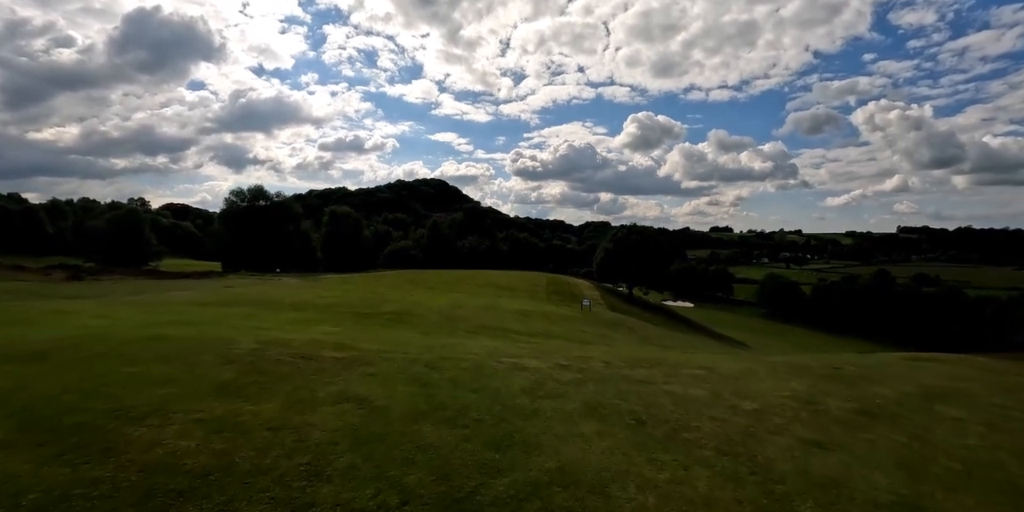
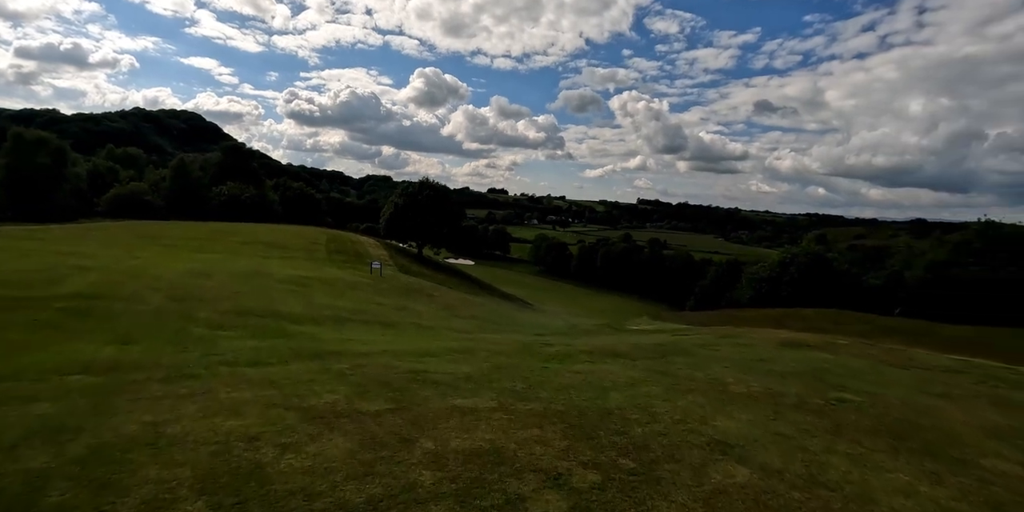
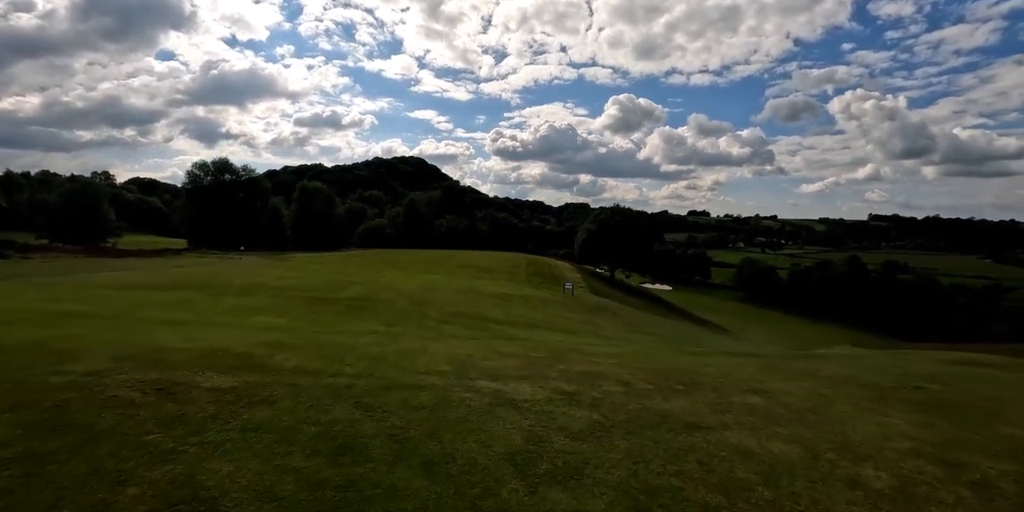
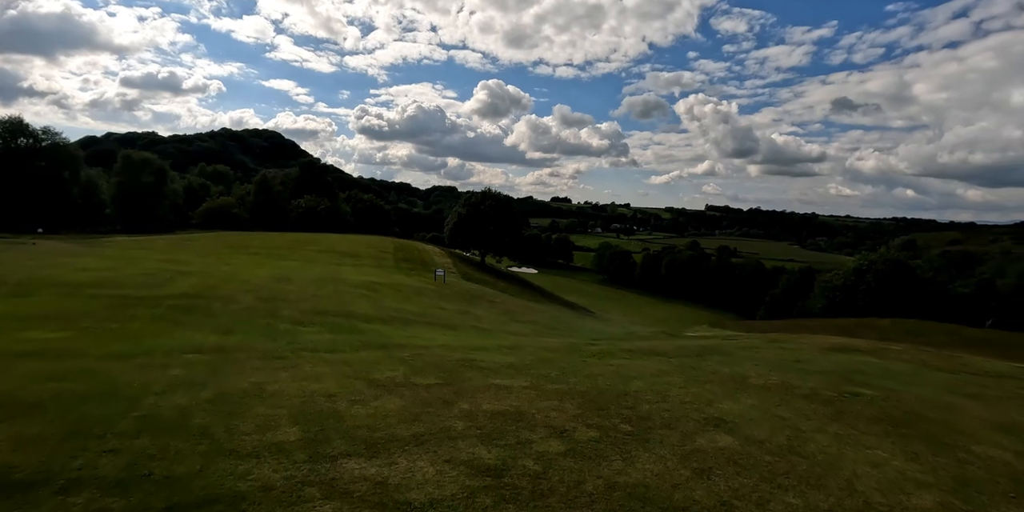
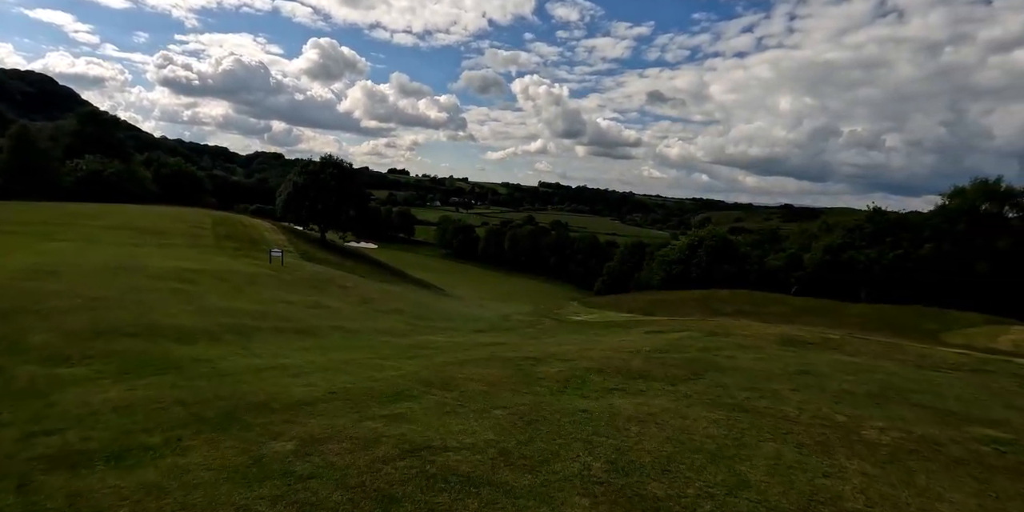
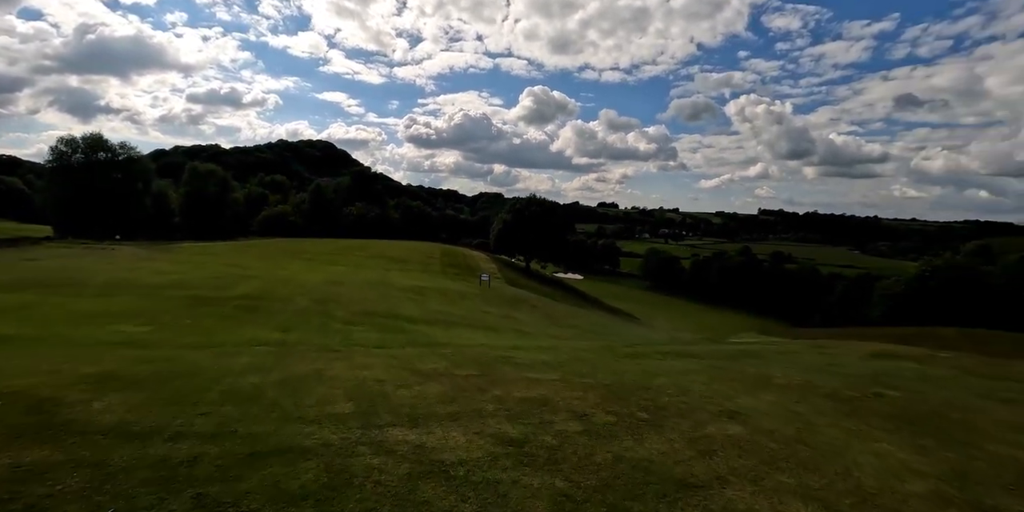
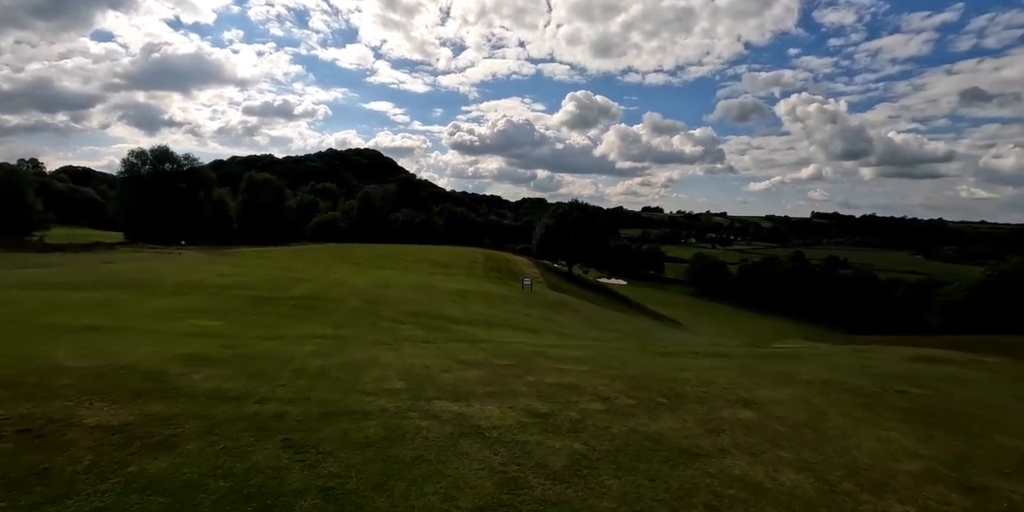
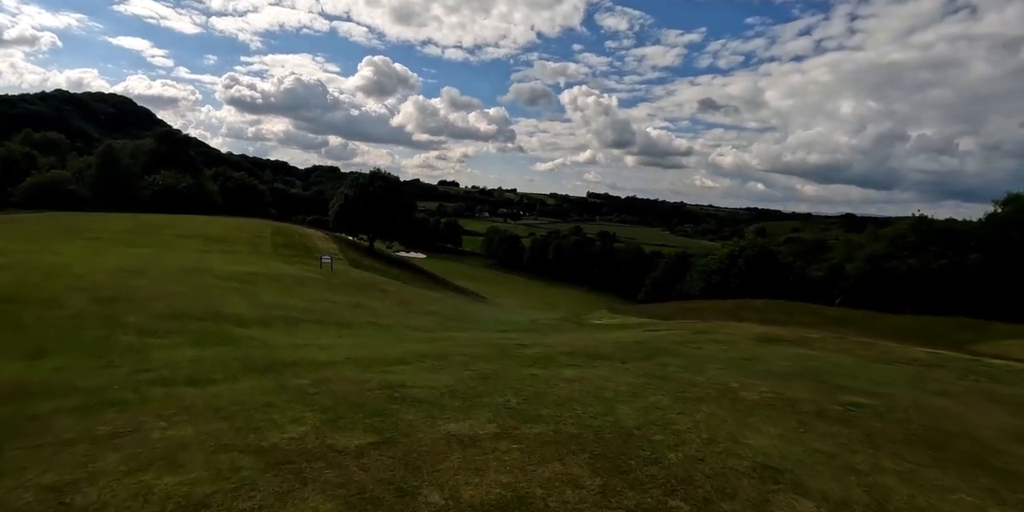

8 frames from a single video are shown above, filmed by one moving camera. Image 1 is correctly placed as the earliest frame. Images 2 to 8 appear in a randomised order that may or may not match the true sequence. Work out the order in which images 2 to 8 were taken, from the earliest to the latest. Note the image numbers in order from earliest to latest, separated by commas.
3, 7, 6, 4, 2, 8, 5
